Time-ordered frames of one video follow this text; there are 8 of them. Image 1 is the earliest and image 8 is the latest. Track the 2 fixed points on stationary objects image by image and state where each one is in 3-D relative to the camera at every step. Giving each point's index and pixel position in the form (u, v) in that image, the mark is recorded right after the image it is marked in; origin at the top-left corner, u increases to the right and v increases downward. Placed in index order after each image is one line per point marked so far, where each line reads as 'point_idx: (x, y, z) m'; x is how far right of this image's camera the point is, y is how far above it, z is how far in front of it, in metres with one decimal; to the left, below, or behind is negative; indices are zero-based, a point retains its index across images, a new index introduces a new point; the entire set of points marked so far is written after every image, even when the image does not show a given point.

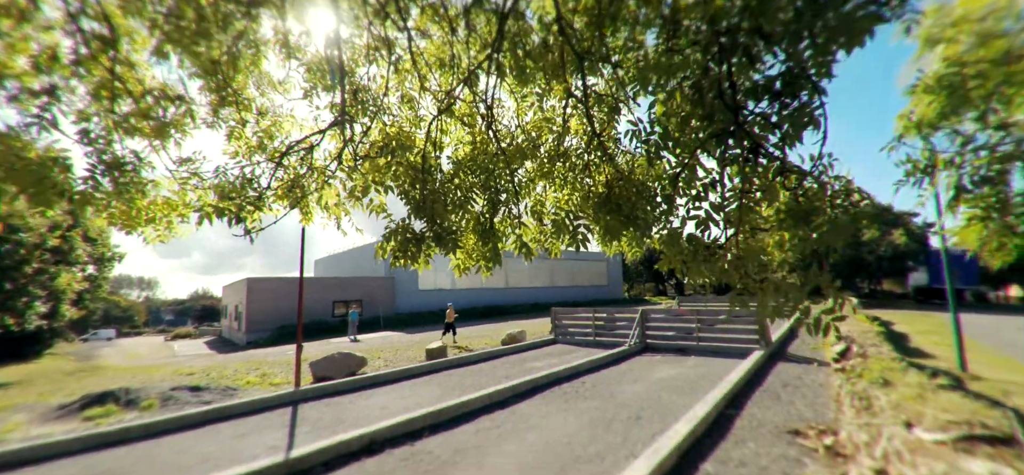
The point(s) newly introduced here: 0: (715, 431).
0: (+3.0, -2.8, +5.6) m
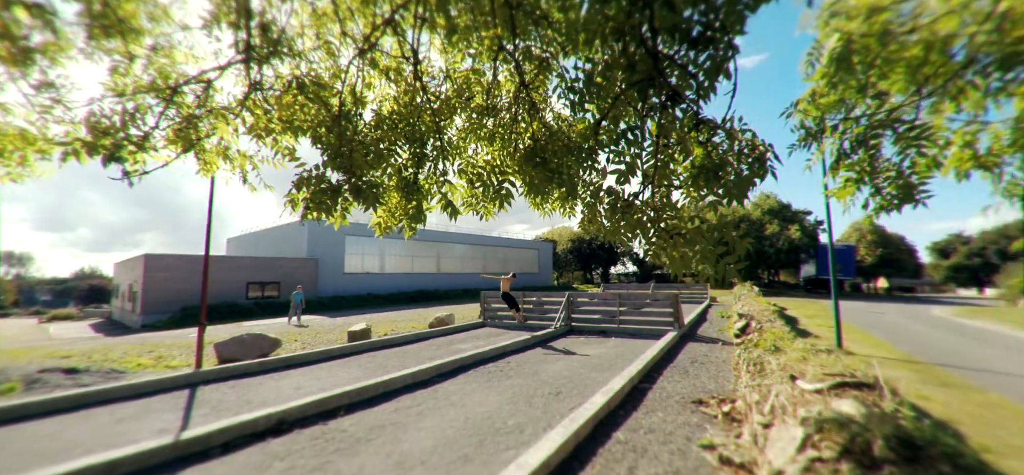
0: (+1.8, -2.5, +5.8) m
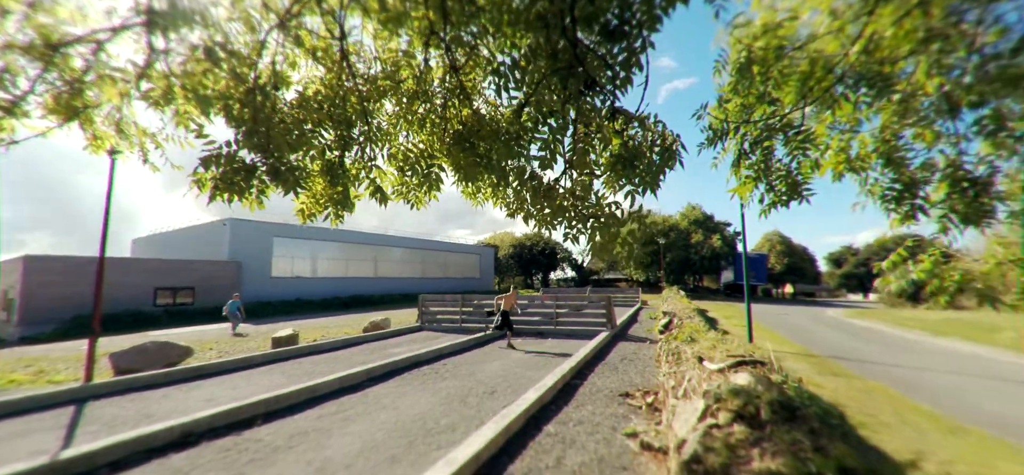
0: (+0.7, -2.6, +5.8) m
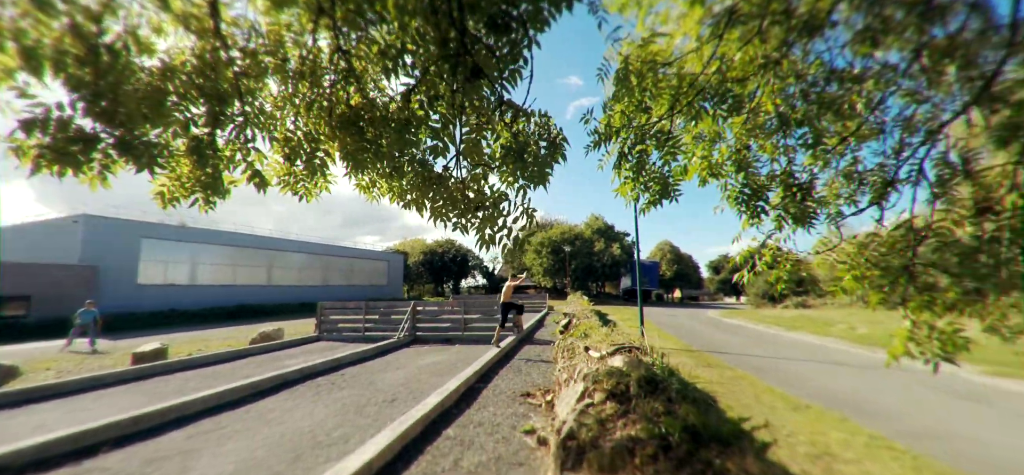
0: (-0.8, -2.6, +5.7) m
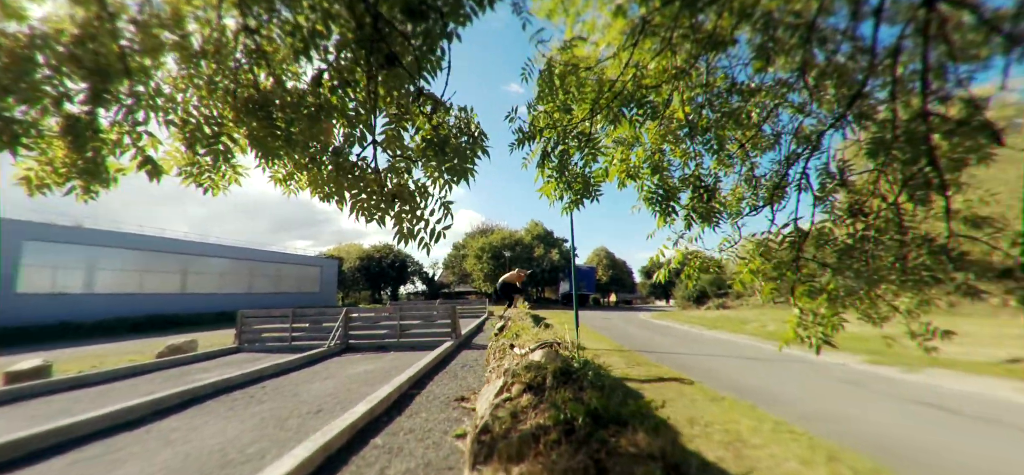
0: (-1.8, -2.6, +5.4) m
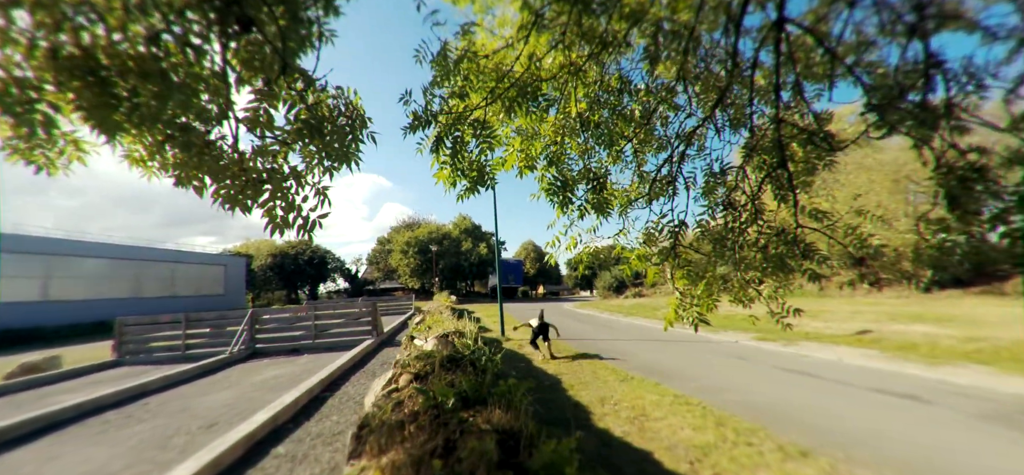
0: (-3.0, -2.5, +5.1) m
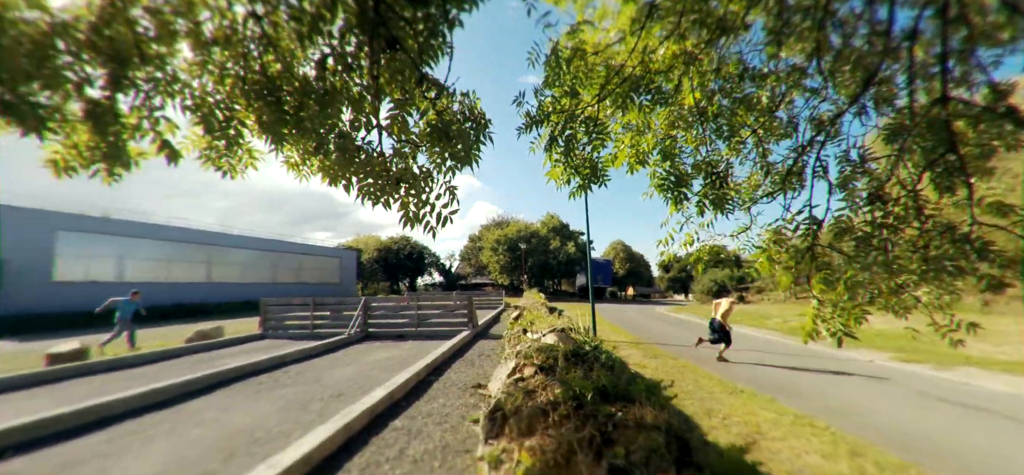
0: (-1.6, -2.5, +5.6) m
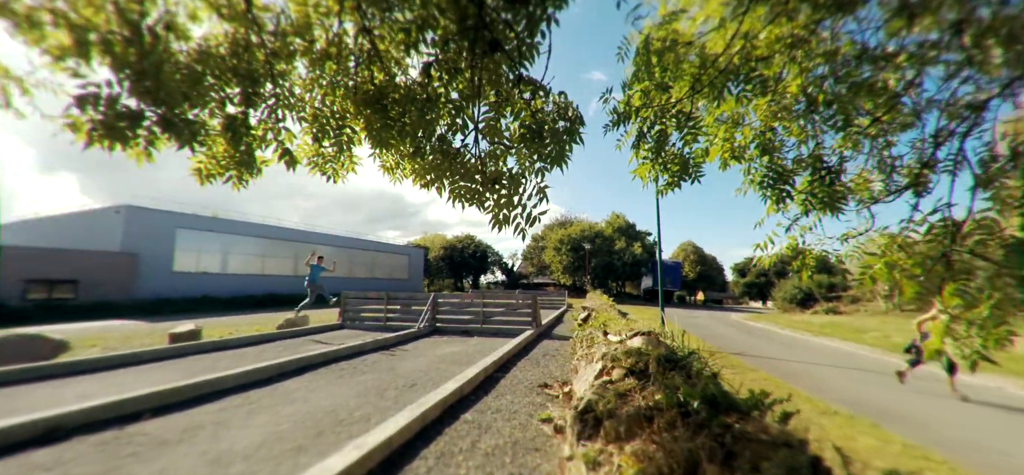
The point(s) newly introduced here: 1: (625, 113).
0: (-0.5, -2.4, +5.7) m
1: (+1.2, +1.3, +3.9) m
